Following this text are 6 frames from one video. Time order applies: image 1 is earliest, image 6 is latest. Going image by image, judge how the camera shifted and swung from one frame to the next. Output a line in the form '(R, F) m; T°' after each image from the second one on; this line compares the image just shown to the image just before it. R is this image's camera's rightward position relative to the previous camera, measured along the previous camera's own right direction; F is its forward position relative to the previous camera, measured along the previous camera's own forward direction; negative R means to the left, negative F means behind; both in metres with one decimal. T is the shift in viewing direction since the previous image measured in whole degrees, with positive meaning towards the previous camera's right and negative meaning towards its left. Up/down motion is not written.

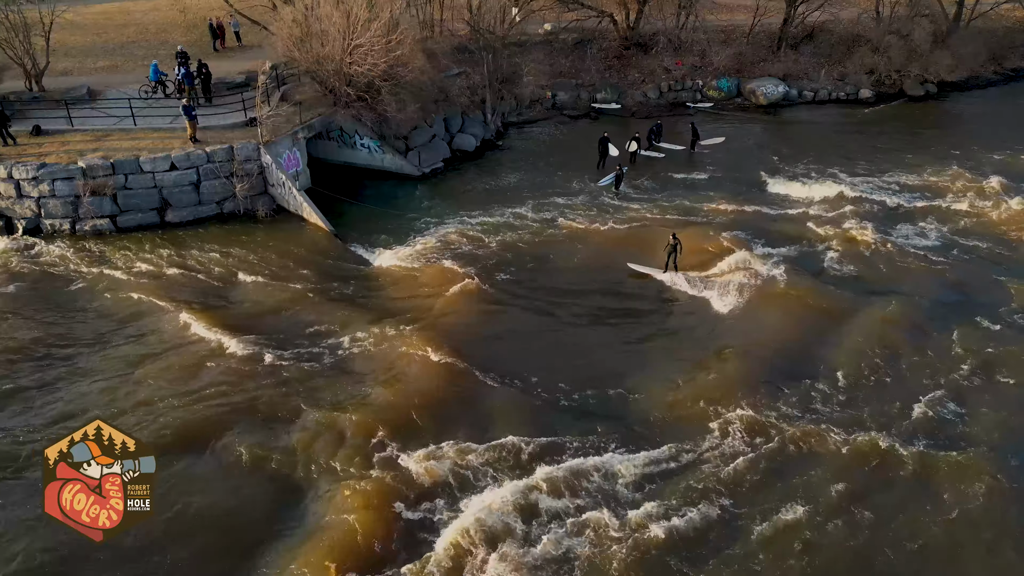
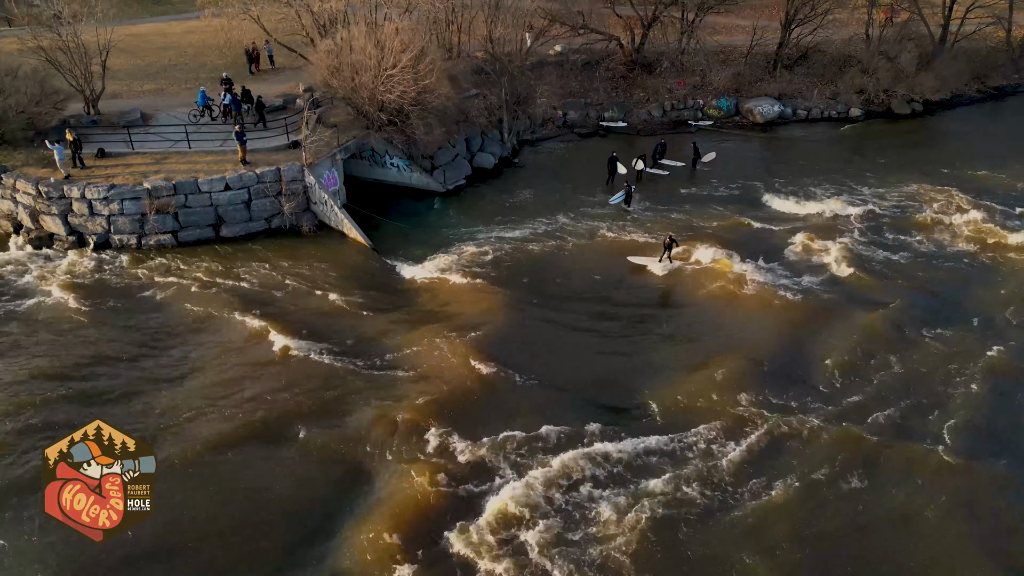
(-0.5, -1.9) m; 0°
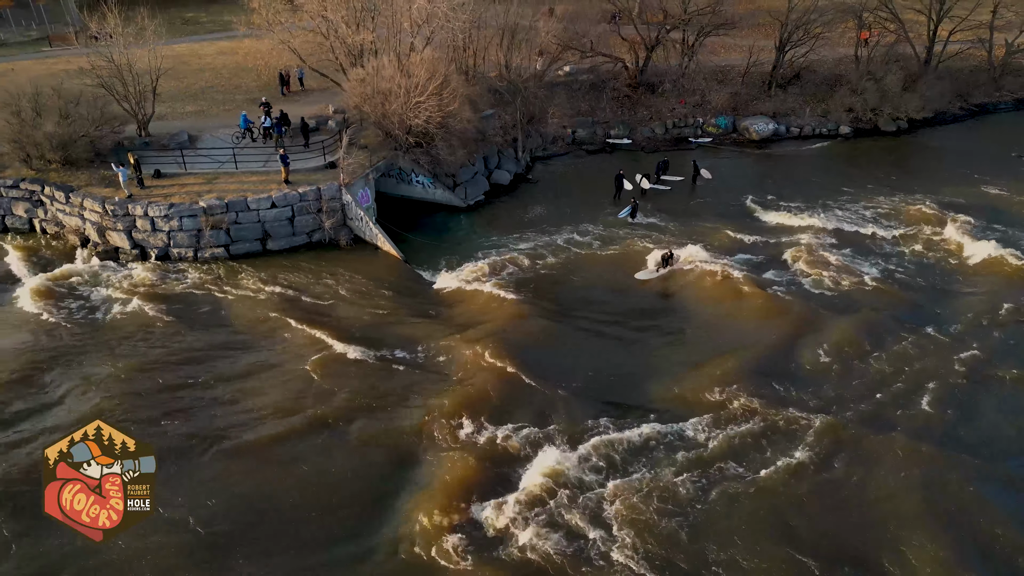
(-0.5, -2.1) m; 0°
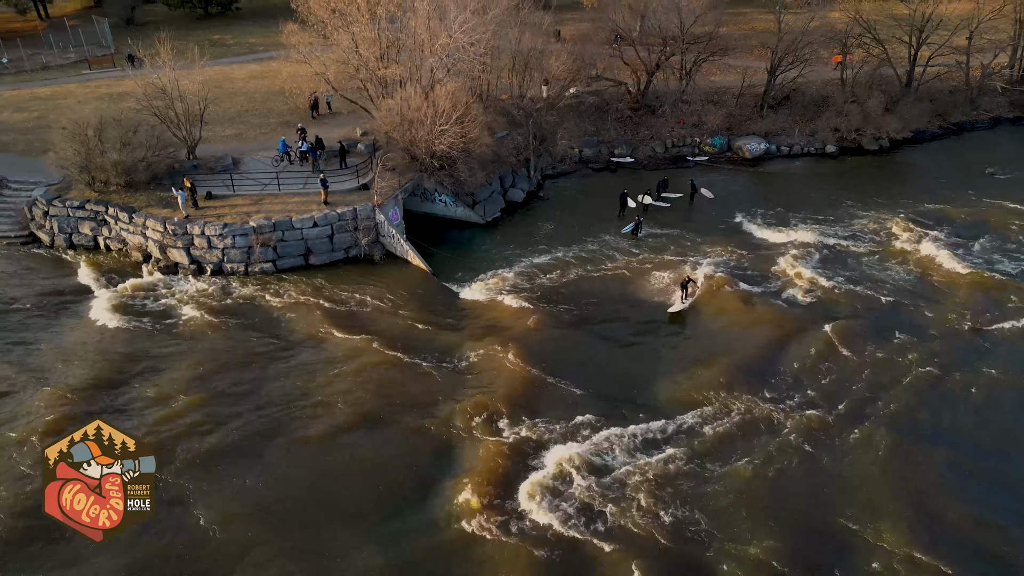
(-0.6, -2.5) m; 0°
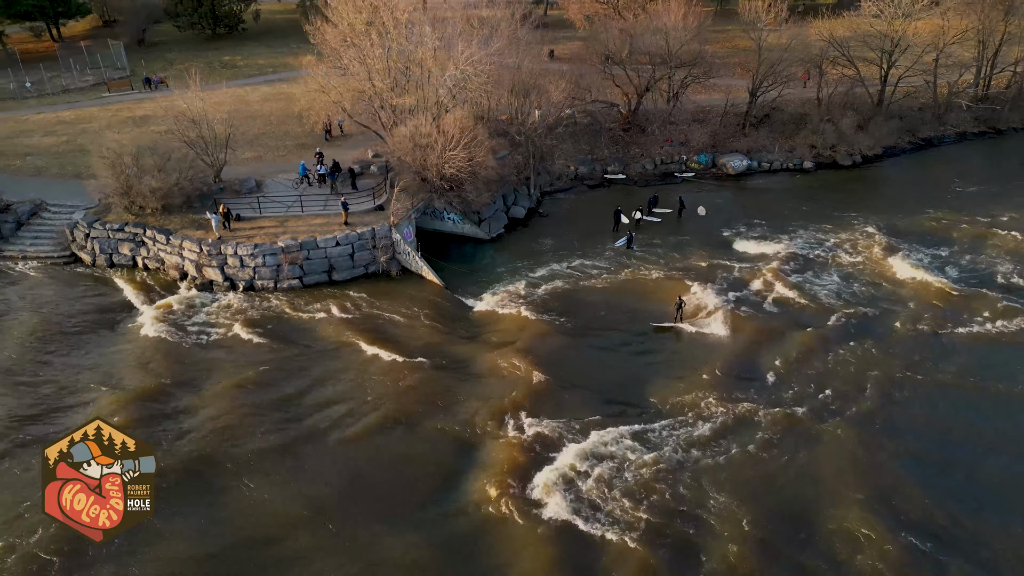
(-0.6, -2.3) m; +1°
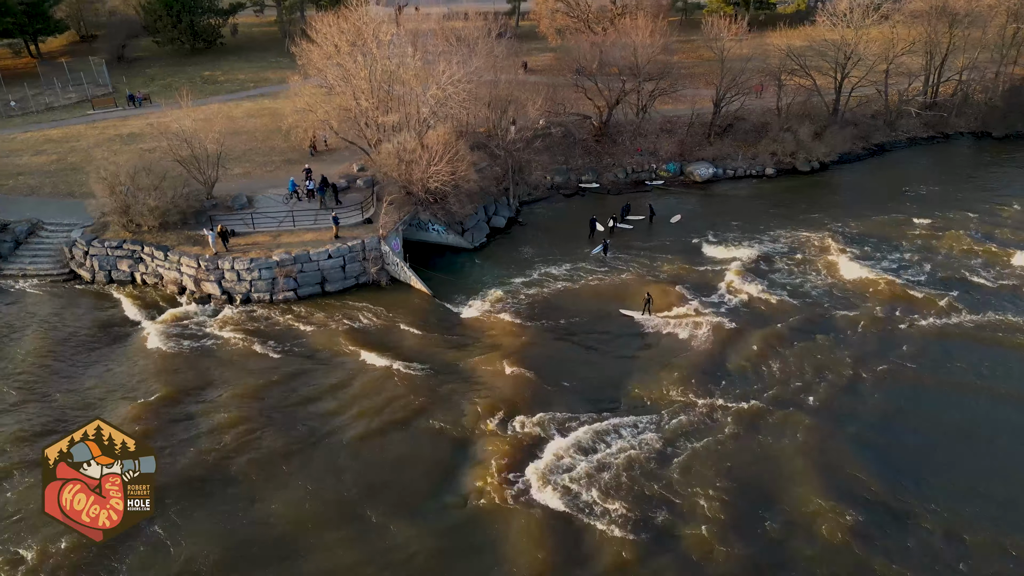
(-0.4, -1.7) m; +2°
